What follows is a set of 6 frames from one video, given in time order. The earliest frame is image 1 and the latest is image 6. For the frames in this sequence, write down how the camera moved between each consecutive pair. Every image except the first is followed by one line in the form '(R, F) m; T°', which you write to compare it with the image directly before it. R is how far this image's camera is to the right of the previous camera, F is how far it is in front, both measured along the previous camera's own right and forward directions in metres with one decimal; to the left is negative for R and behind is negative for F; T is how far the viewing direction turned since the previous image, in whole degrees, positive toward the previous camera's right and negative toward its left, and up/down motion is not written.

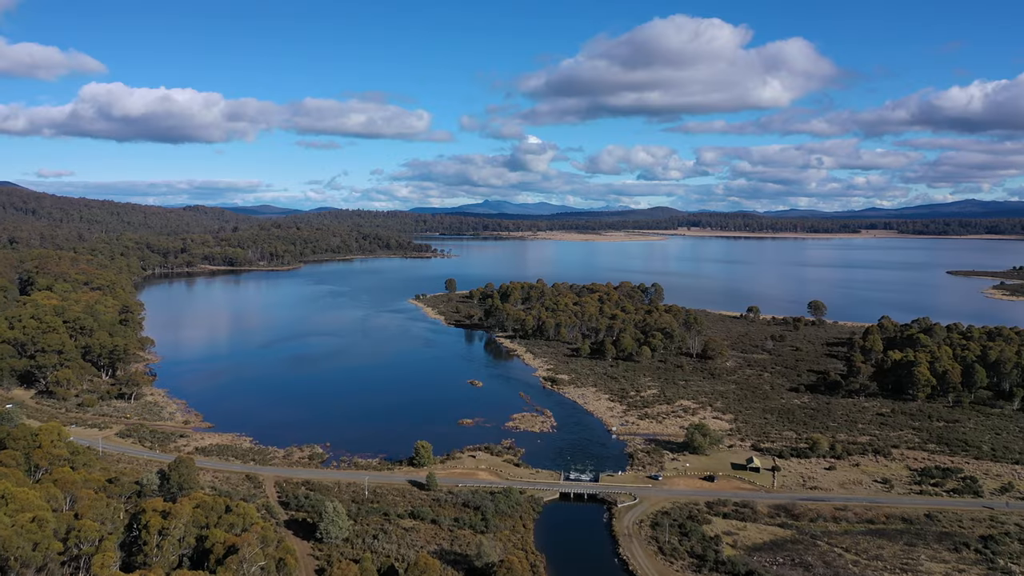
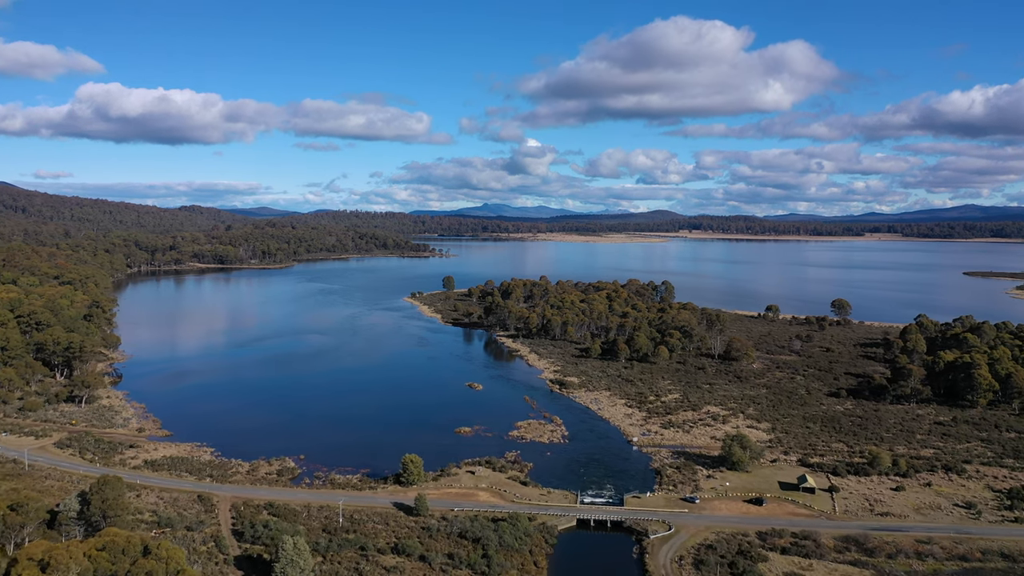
(-0.3, +6.5) m; 0°
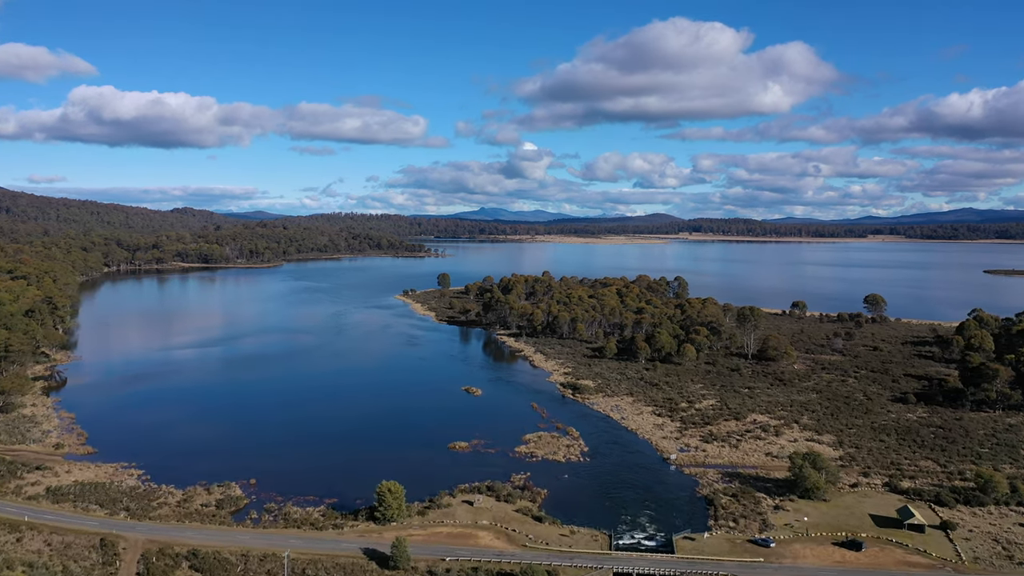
(-0.4, +8.2) m; 0°
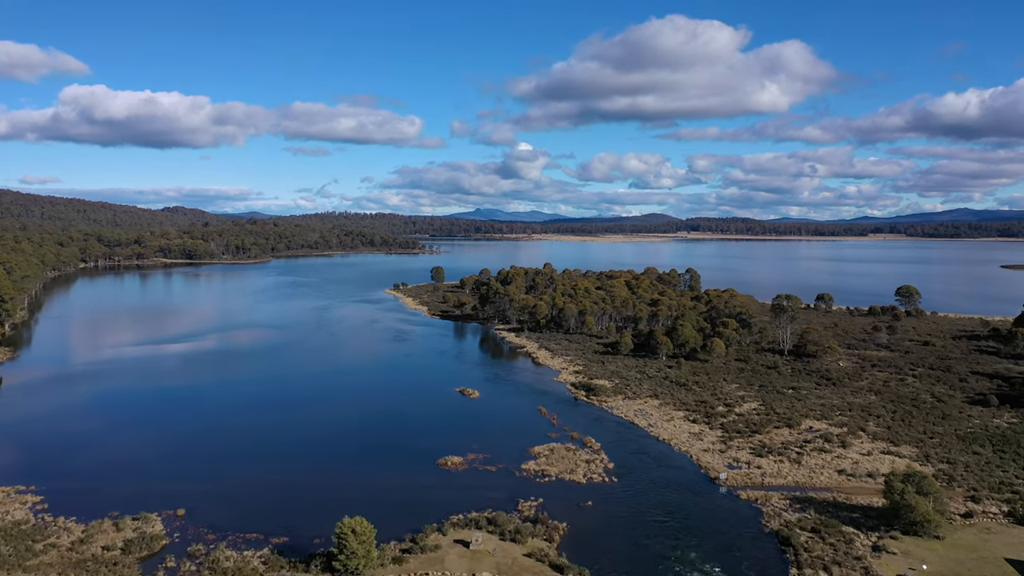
(-0.3, +7.0) m; 0°
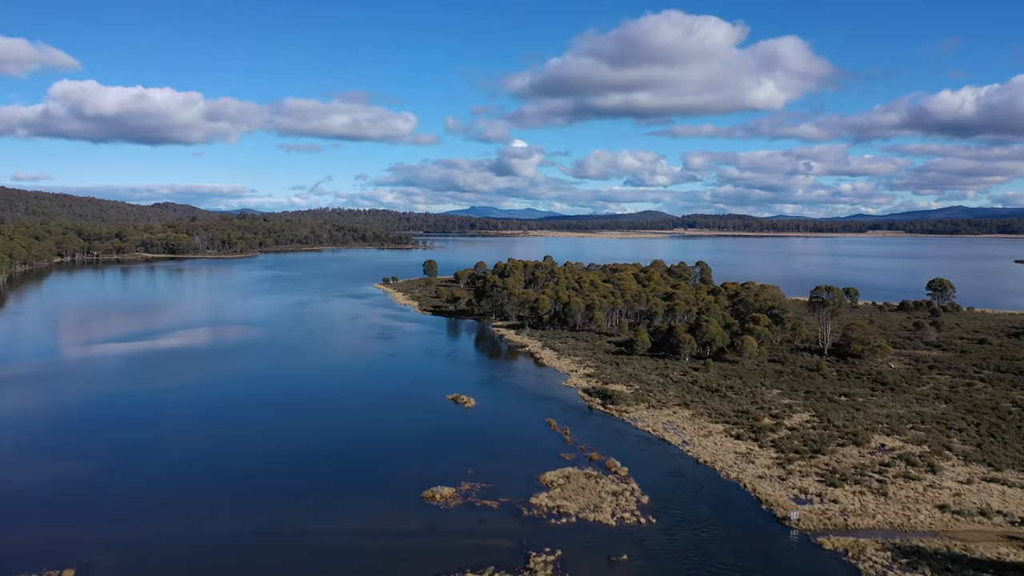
(-0.3, +6.1) m; 0°
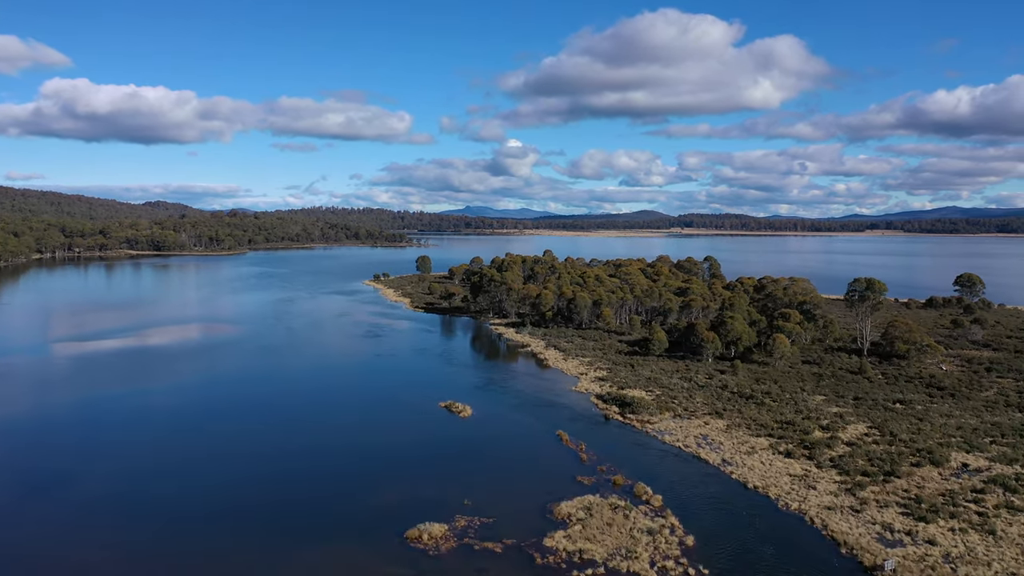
(-0.3, +4.7) m; 0°
